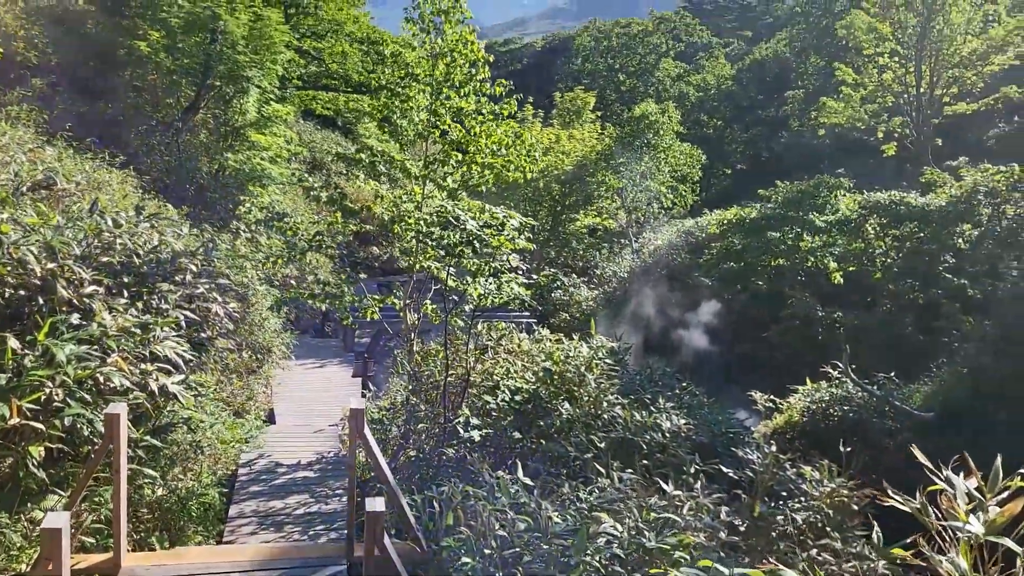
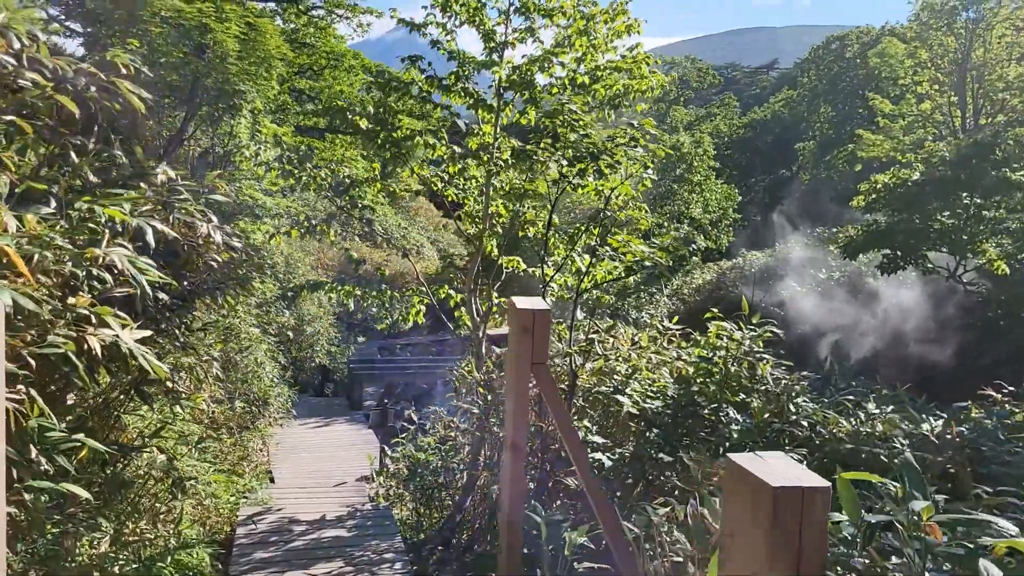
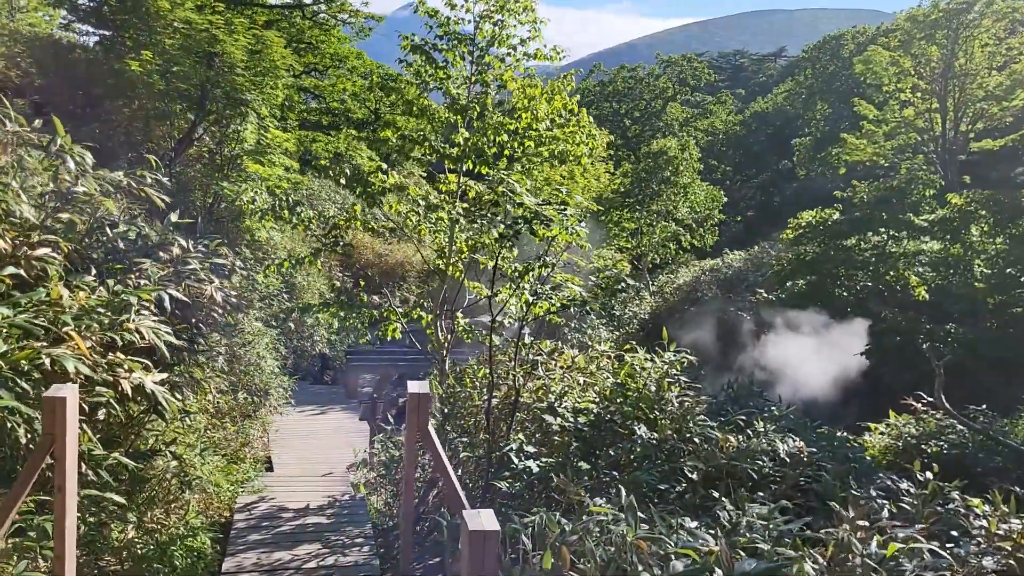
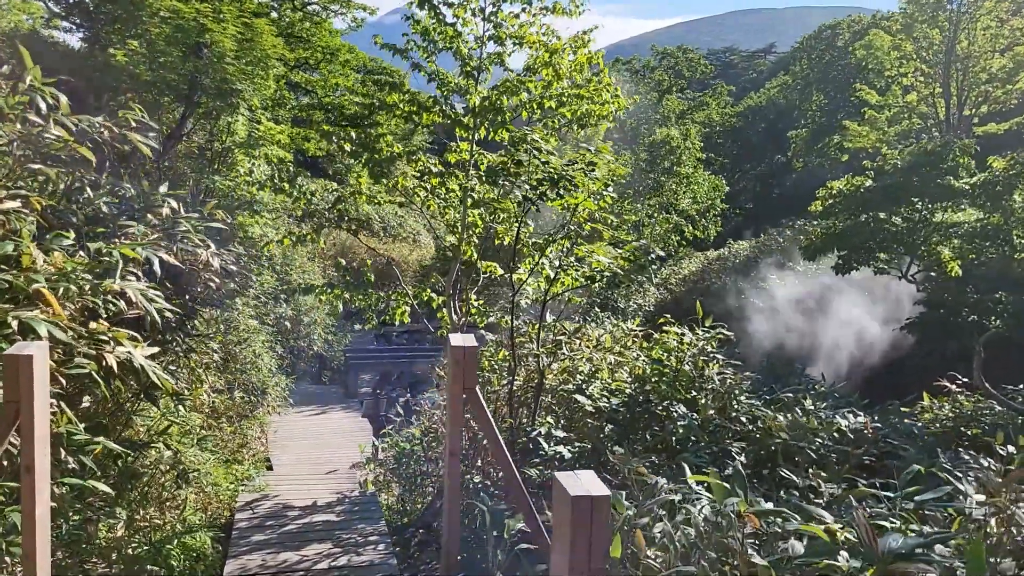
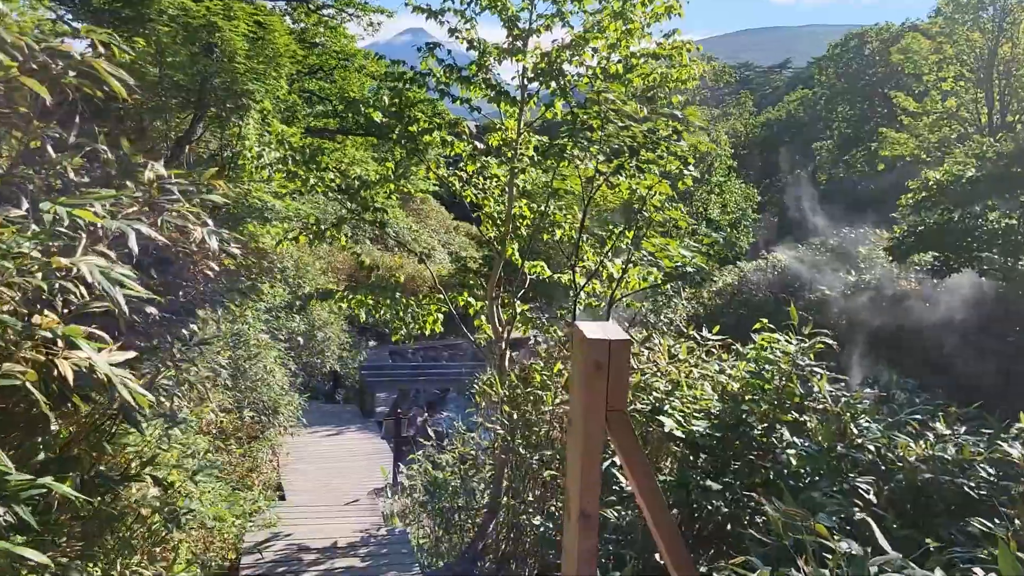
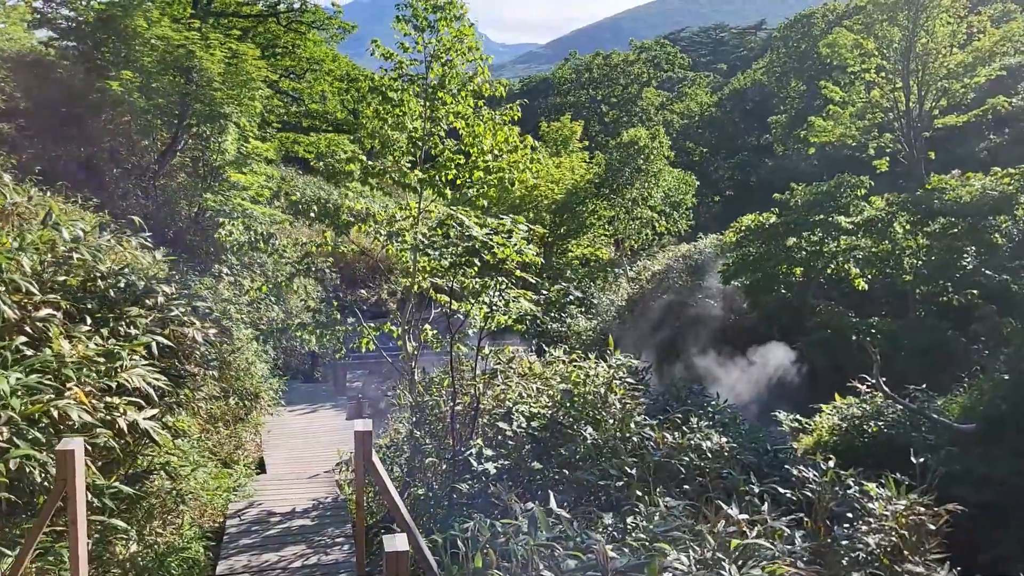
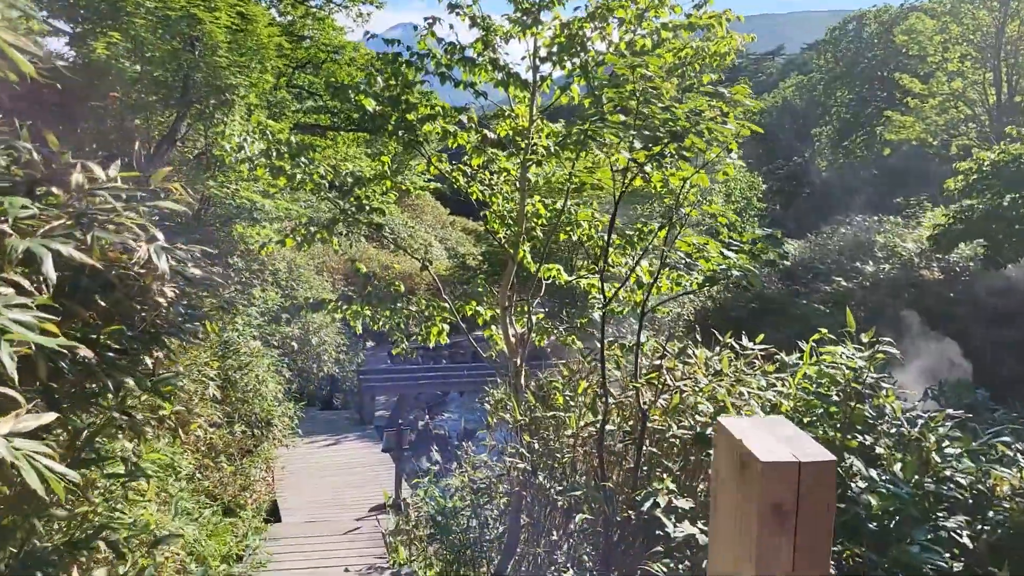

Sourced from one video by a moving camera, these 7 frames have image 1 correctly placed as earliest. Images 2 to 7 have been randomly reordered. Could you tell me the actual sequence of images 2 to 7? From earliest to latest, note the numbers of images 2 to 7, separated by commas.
6, 3, 4, 2, 5, 7
